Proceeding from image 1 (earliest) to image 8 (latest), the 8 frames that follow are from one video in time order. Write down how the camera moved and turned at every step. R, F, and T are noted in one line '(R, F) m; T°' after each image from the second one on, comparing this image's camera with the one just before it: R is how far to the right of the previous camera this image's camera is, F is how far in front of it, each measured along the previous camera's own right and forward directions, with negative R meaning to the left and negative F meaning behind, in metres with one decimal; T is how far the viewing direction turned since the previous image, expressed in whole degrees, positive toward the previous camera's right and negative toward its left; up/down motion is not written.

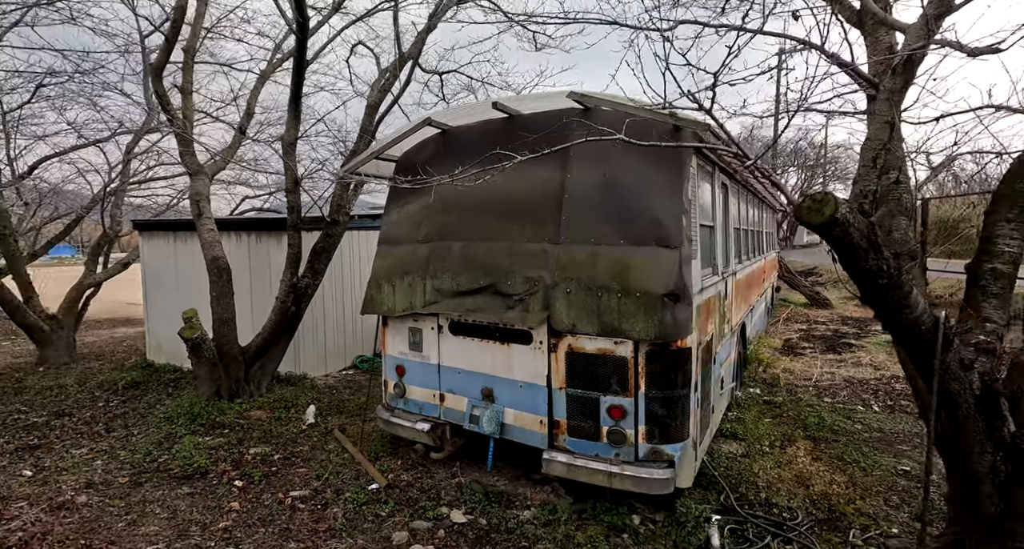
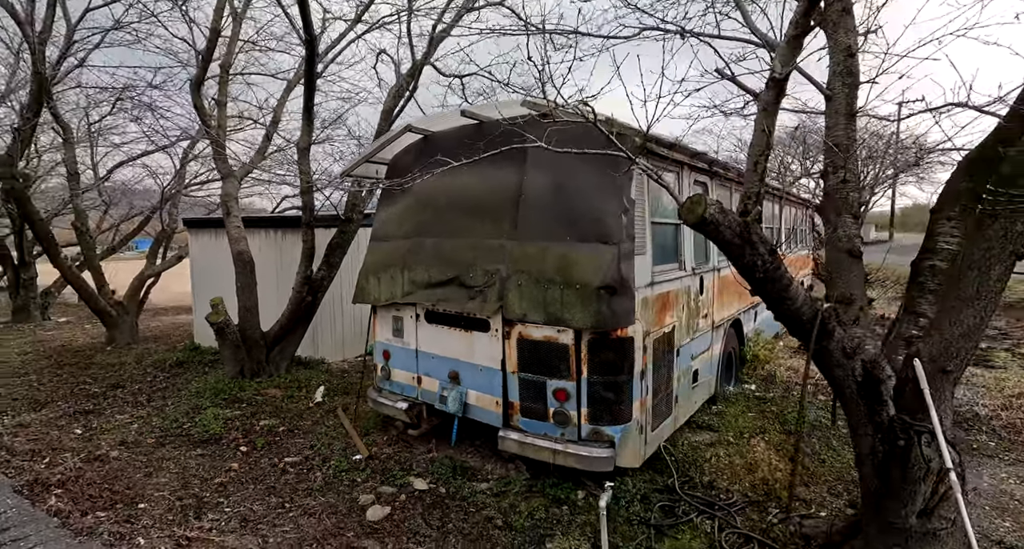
(+0.7, -0.3) m; -6°
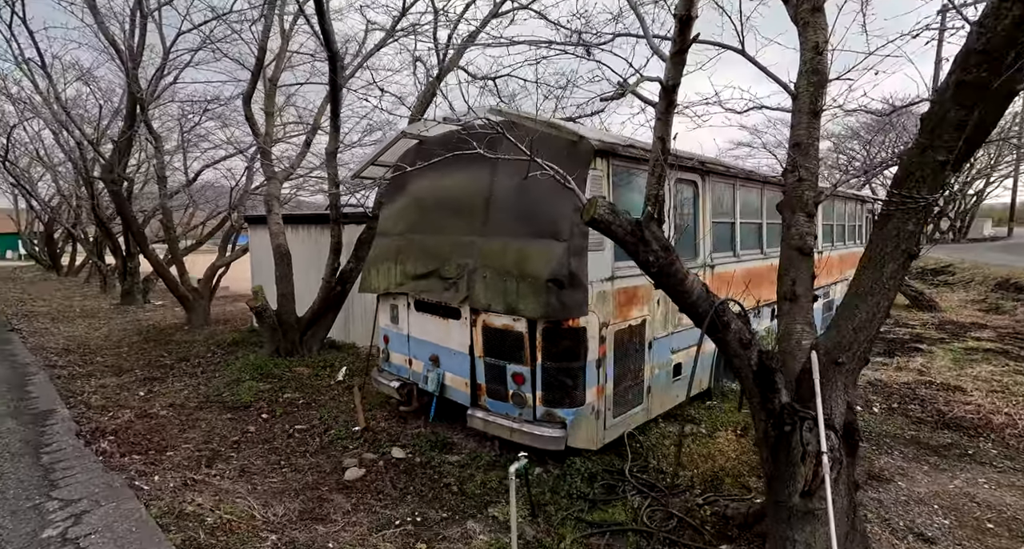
(+0.9, -0.3) m; -8°
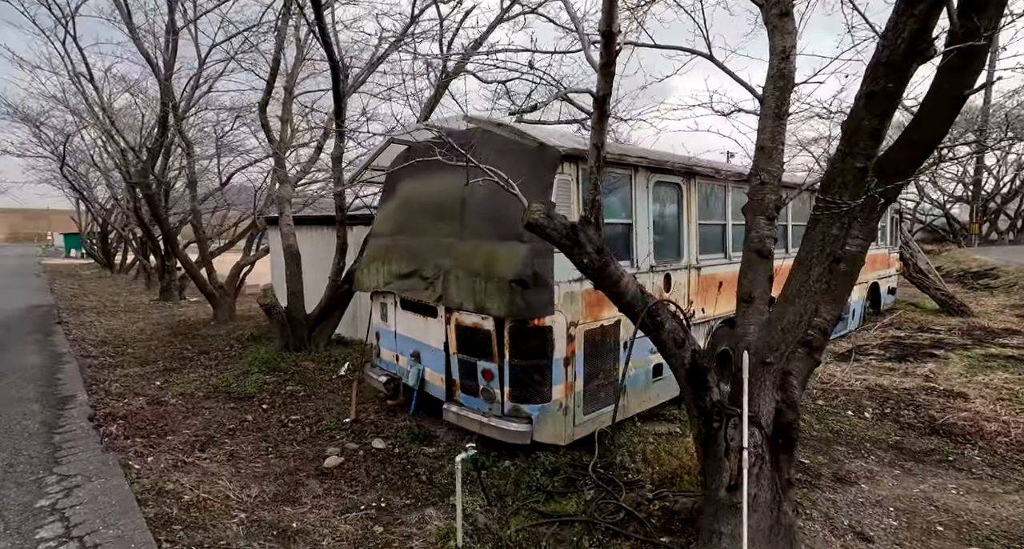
(+0.5, -0.2) m; -4°
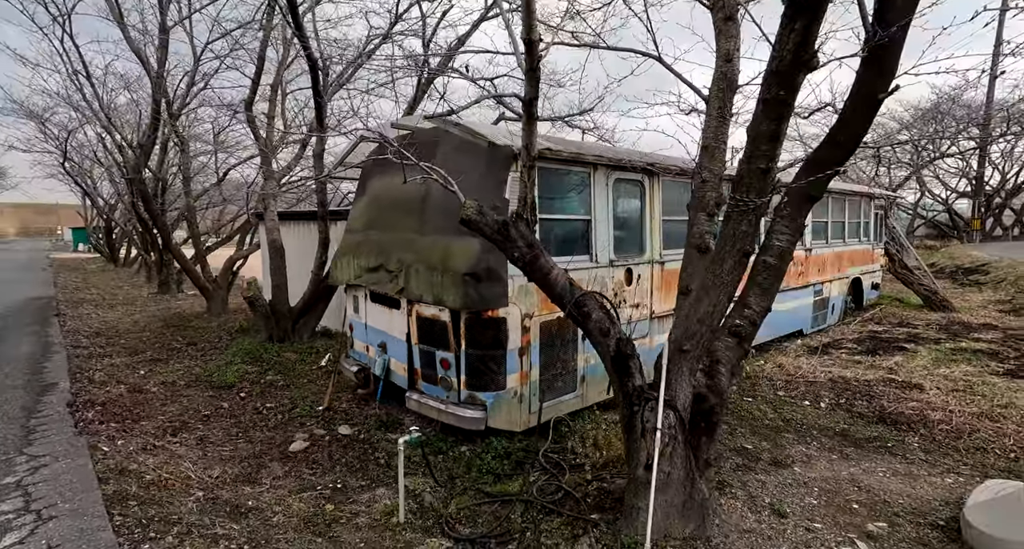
(+0.4, -0.2) m; -1°
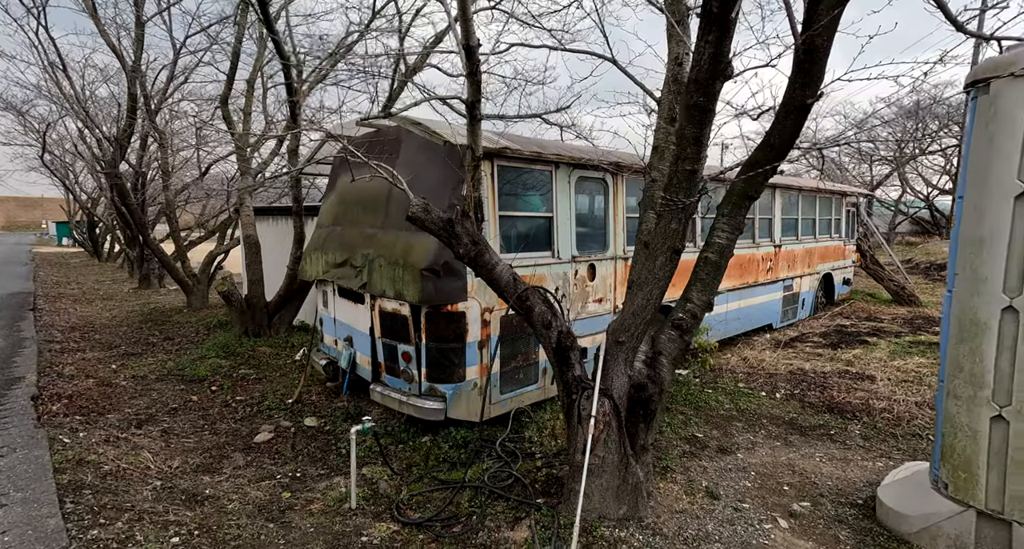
(+0.3, -0.2) m; +1°
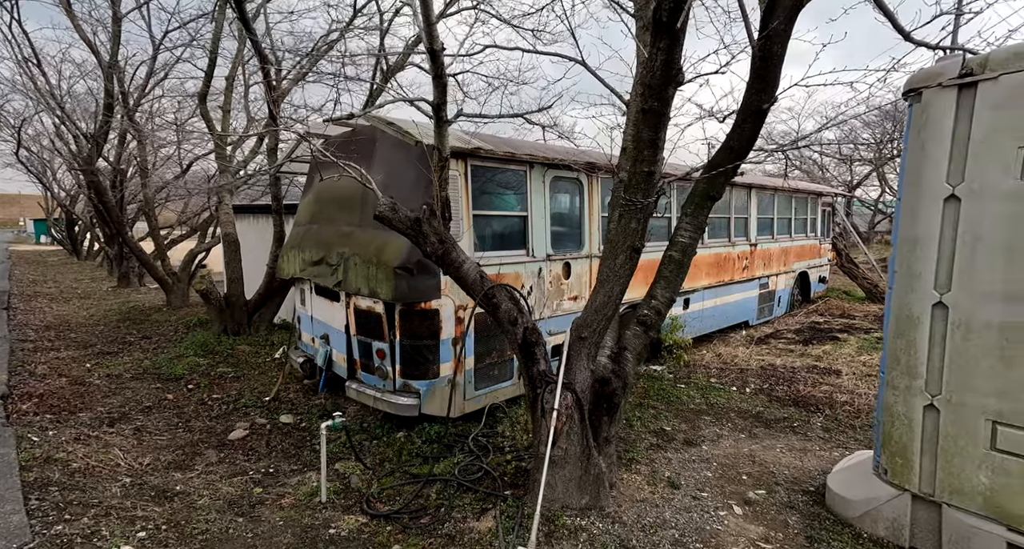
(+0.1, -0.1) m; +1°
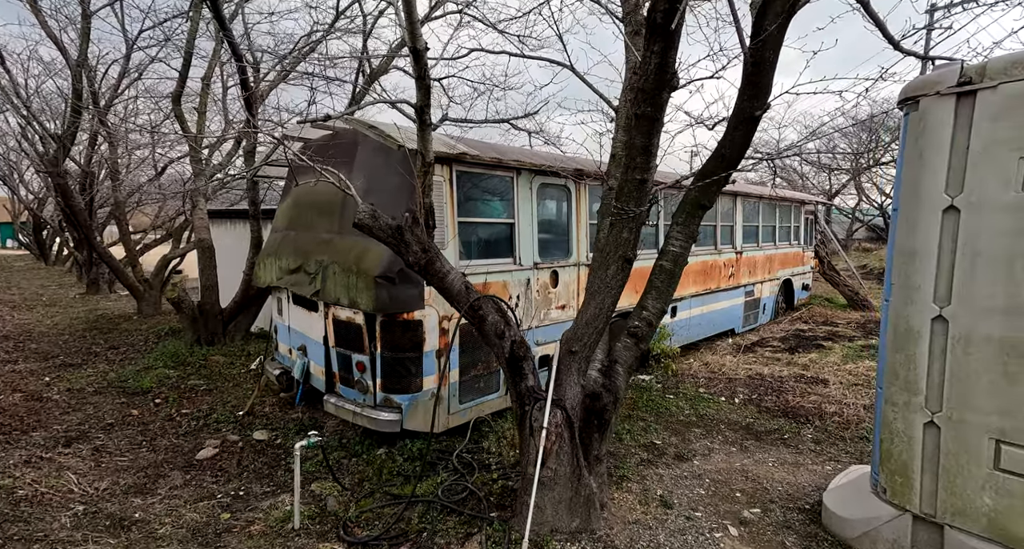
(0.0, +0.2) m; +2°
